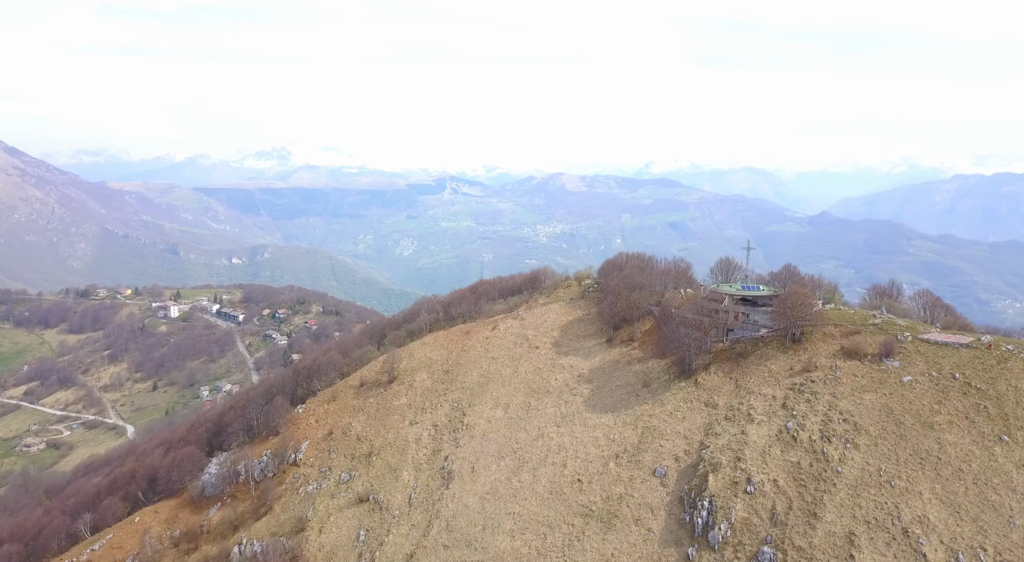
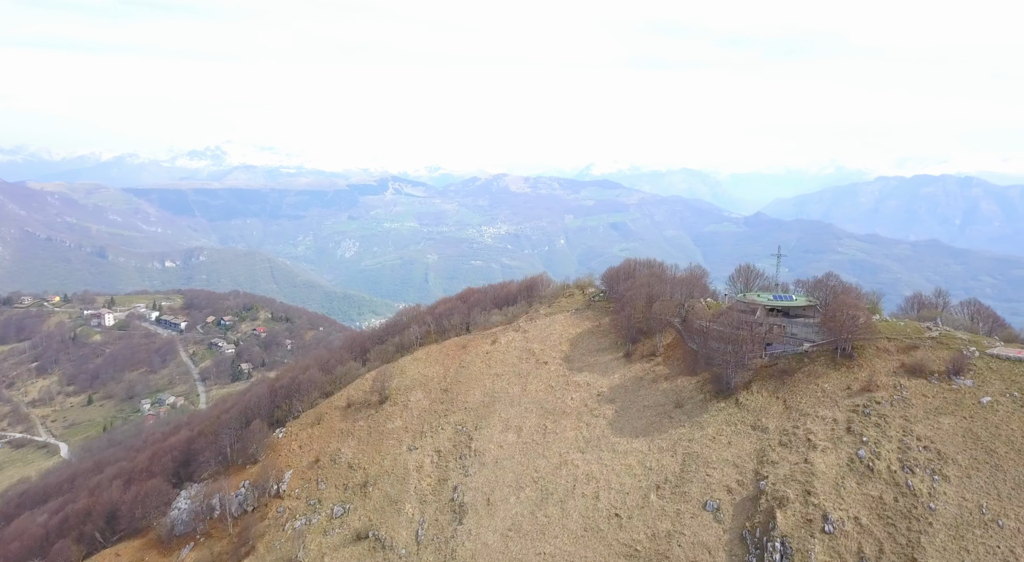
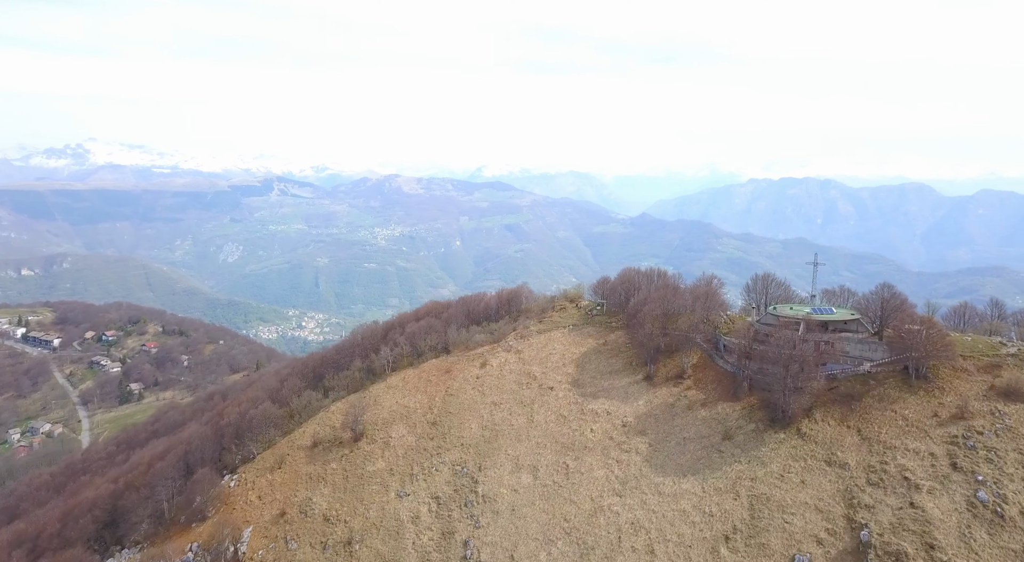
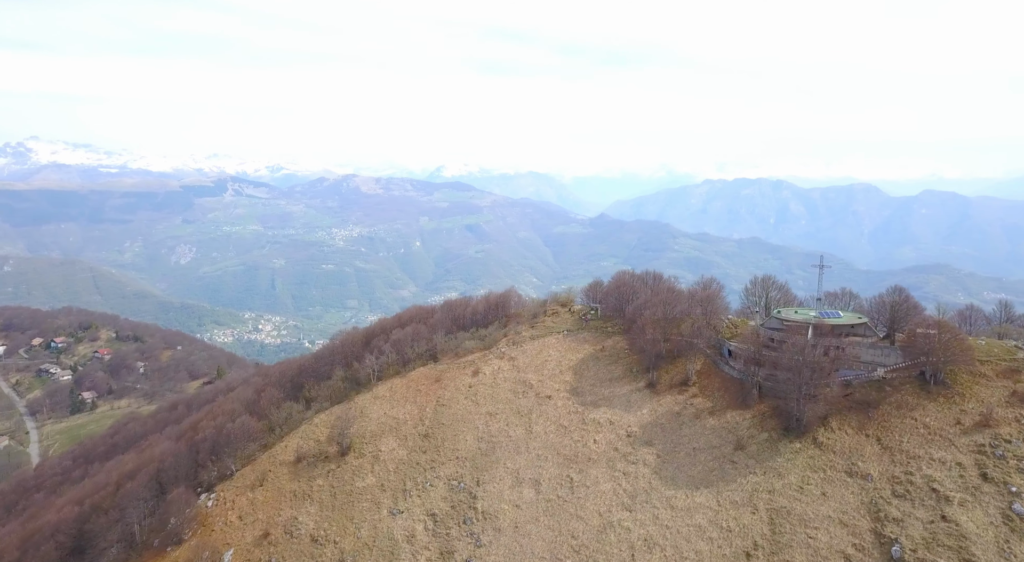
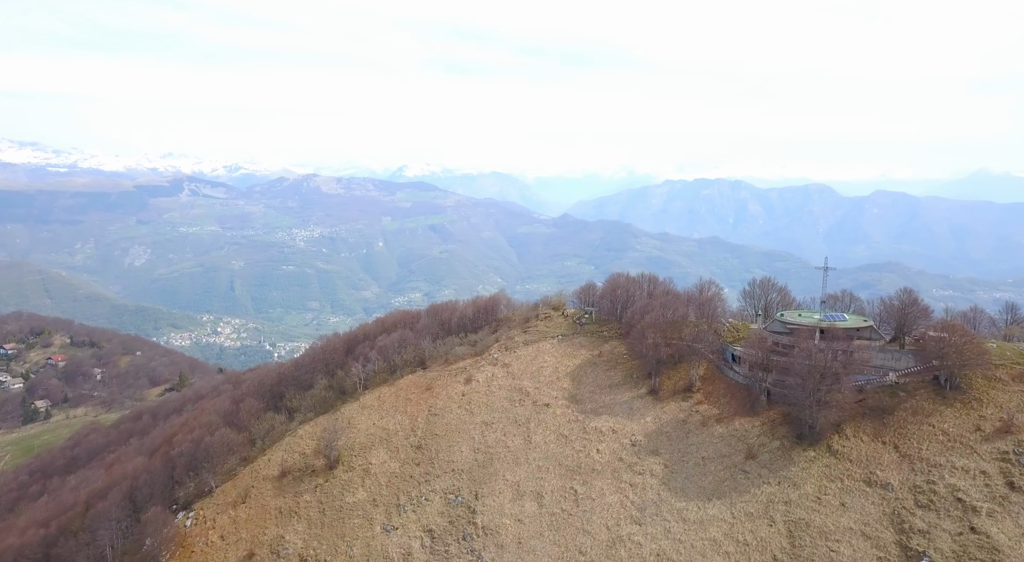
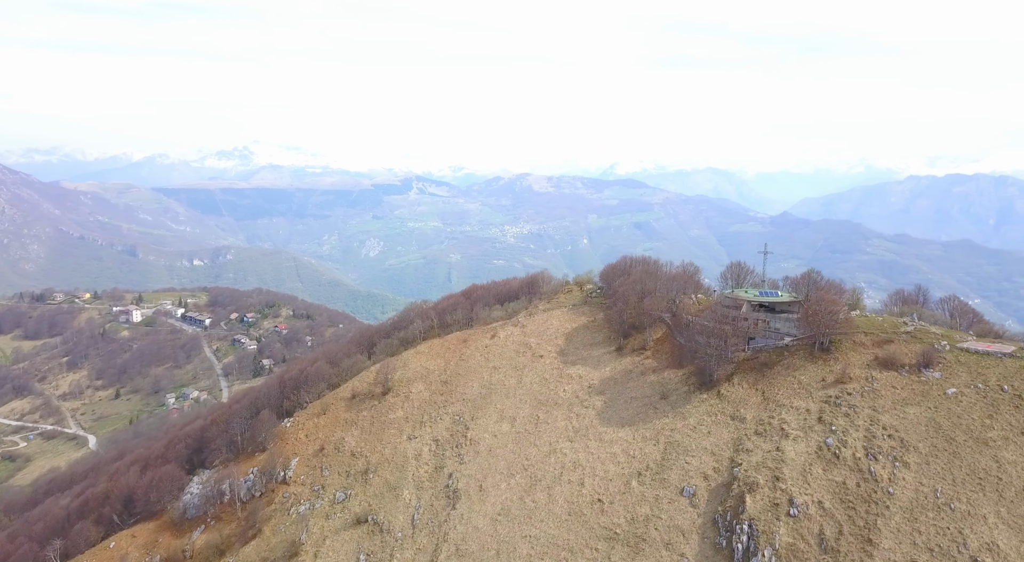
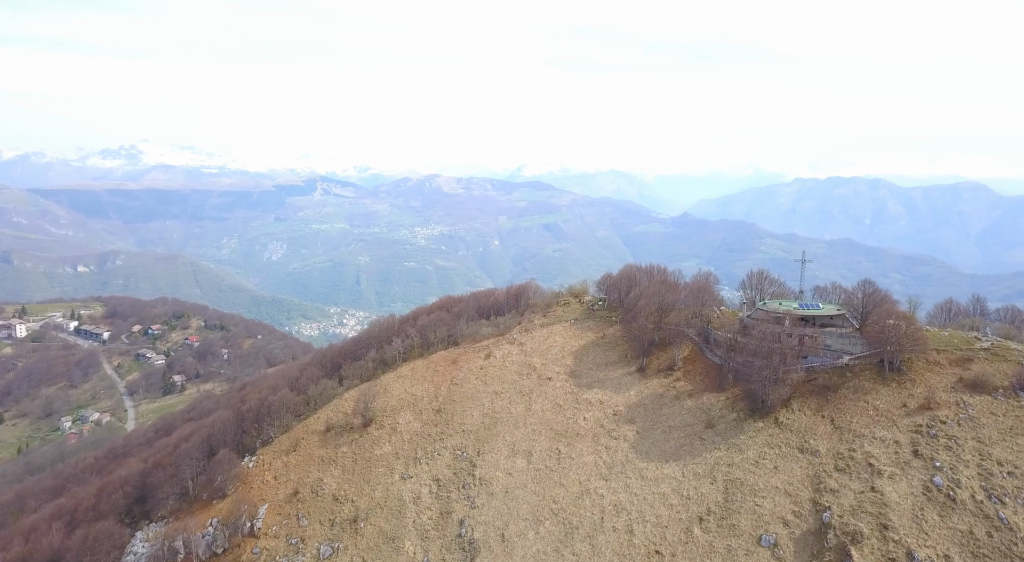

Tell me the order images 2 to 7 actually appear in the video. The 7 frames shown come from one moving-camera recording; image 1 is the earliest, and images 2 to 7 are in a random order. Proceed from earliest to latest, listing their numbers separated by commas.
6, 2, 7, 3, 4, 5
